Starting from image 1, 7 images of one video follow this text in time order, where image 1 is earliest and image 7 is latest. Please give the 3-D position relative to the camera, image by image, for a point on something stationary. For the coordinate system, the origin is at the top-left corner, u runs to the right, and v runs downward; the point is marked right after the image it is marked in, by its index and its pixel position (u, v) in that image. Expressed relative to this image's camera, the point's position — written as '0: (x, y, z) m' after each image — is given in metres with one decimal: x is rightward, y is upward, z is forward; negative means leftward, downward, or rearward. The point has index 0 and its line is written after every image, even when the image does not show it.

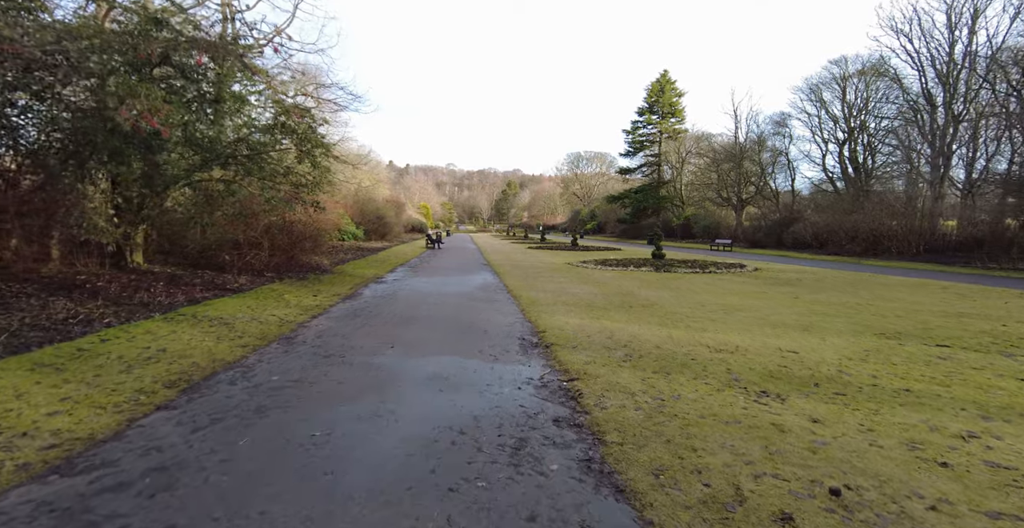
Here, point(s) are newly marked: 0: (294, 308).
0: (-3.7, -0.8, +8.2) m
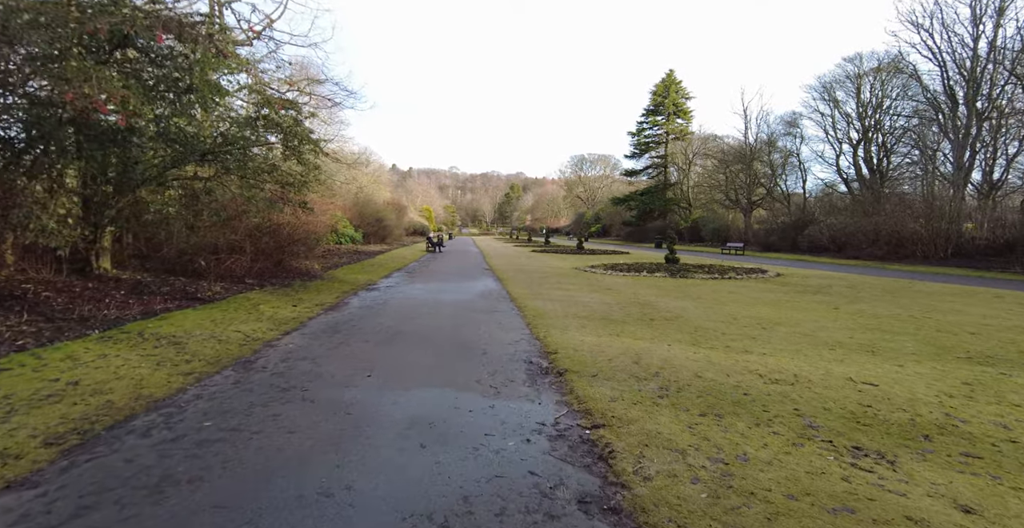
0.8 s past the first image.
0: (-3.6, -0.9, +7.2) m
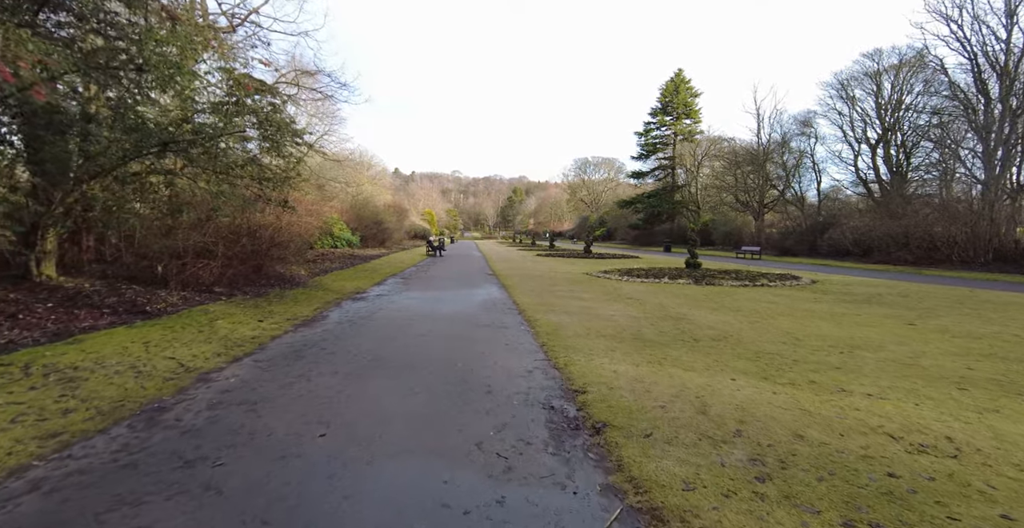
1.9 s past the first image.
0: (-3.5, -0.9, +5.8) m
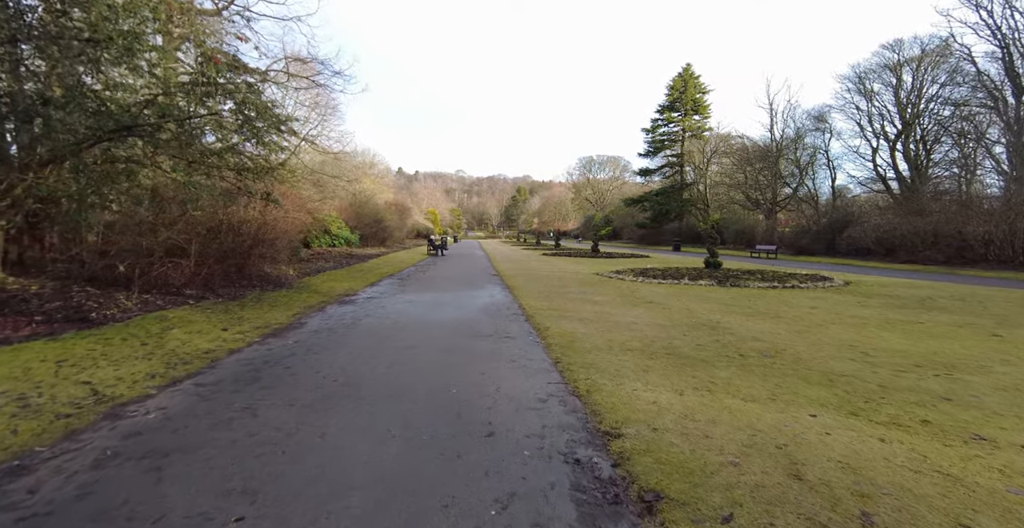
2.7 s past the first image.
0: (-3.4, -0.9, +4.7) m
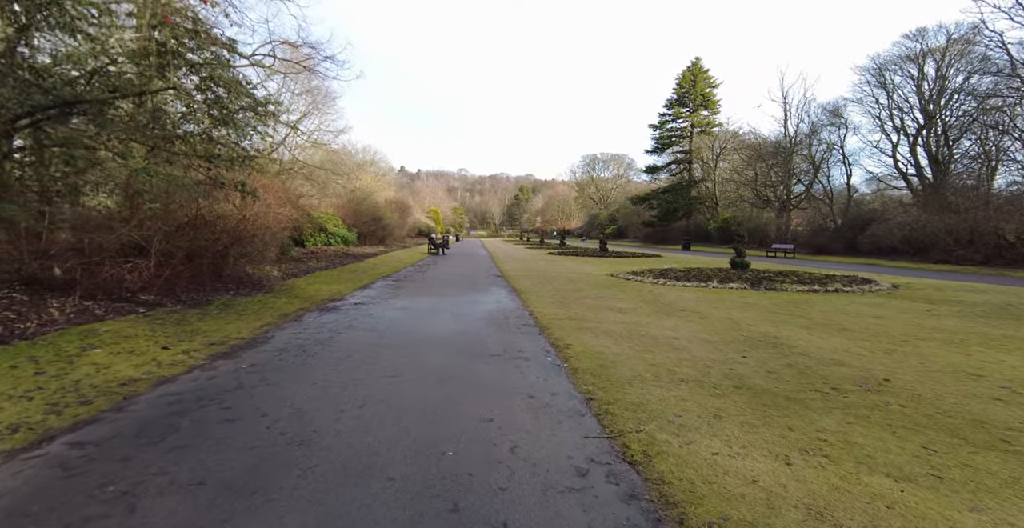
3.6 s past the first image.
0: (-3.3, -1.0, +3.4) m
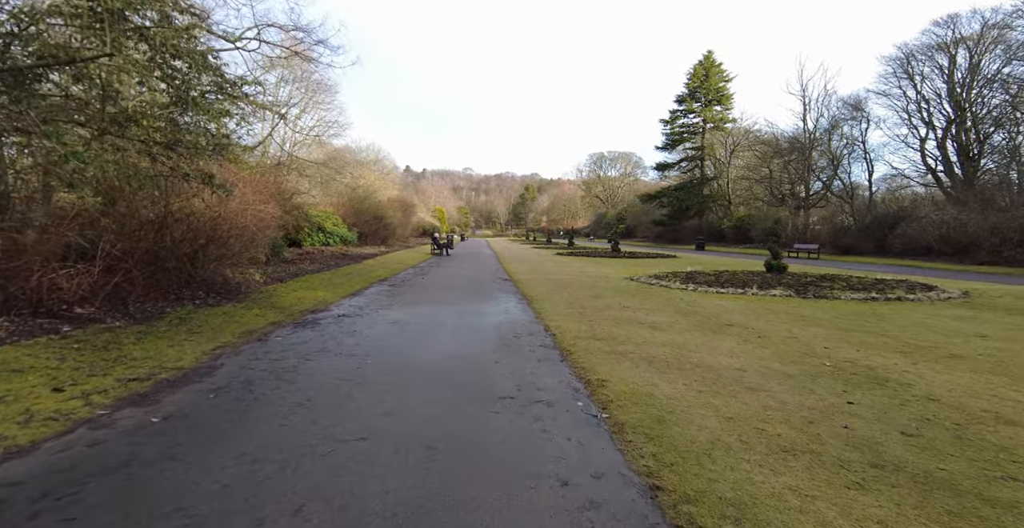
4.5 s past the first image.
0: (-3.1, -1.0, +2.0) m
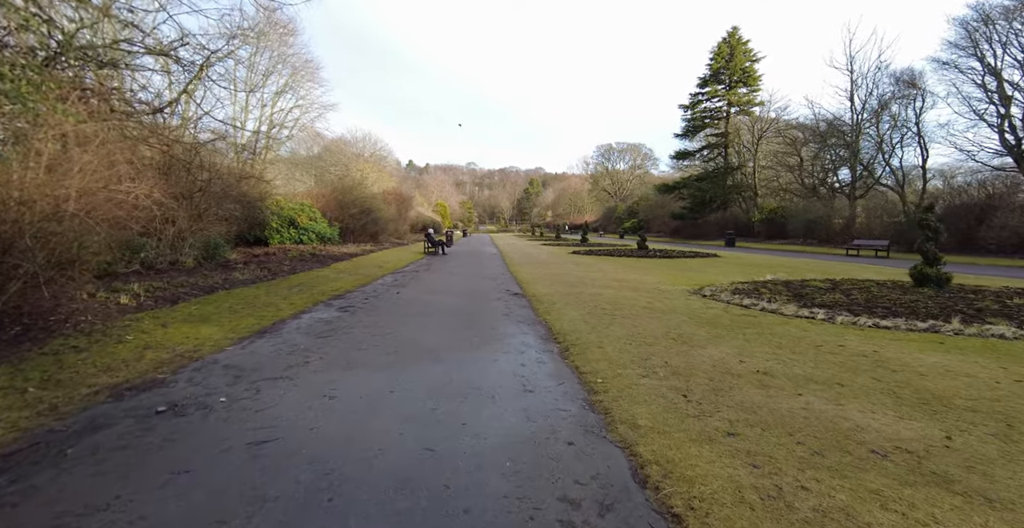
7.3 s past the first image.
0: (-3.0, -1.3, -2.3) m
